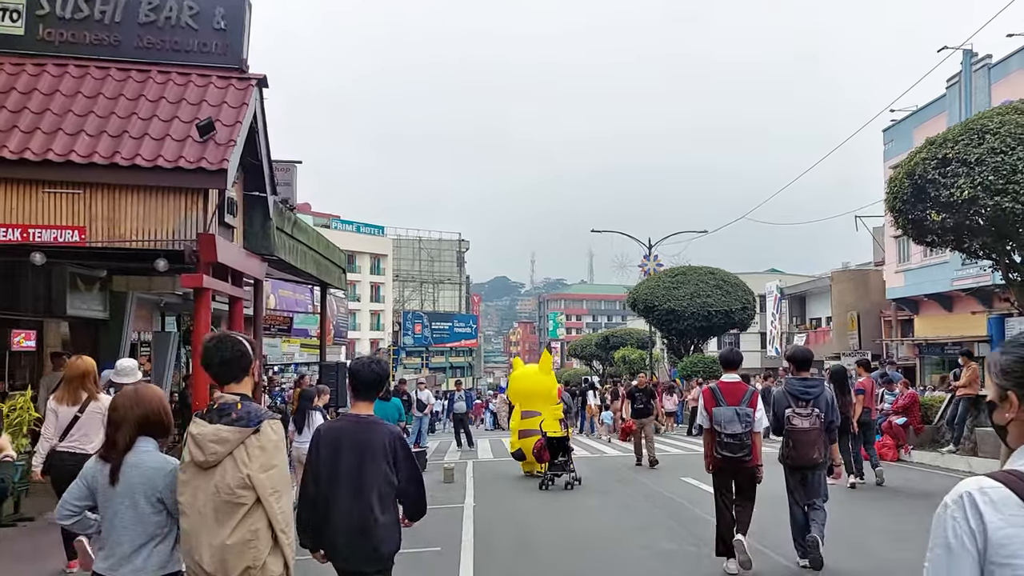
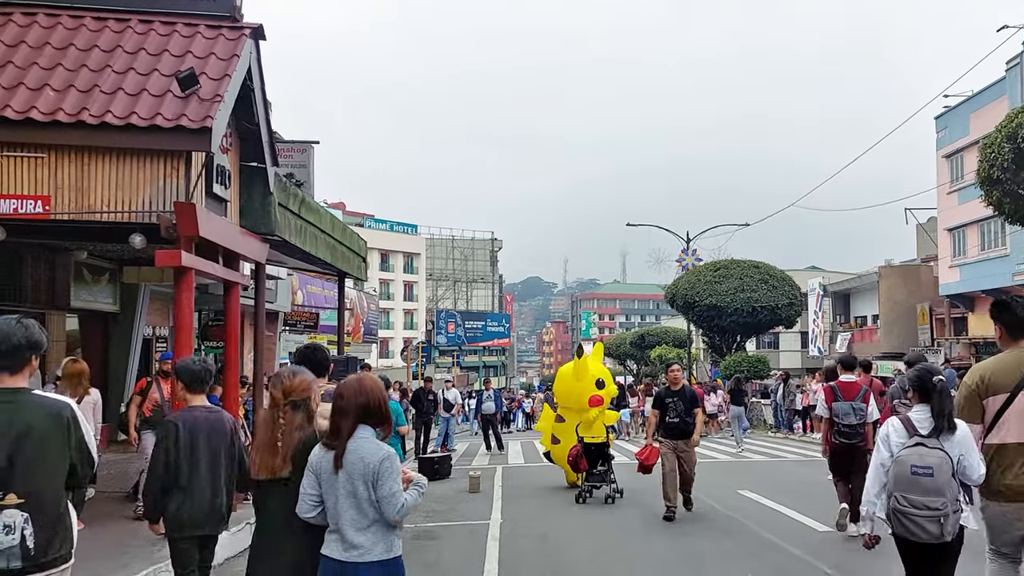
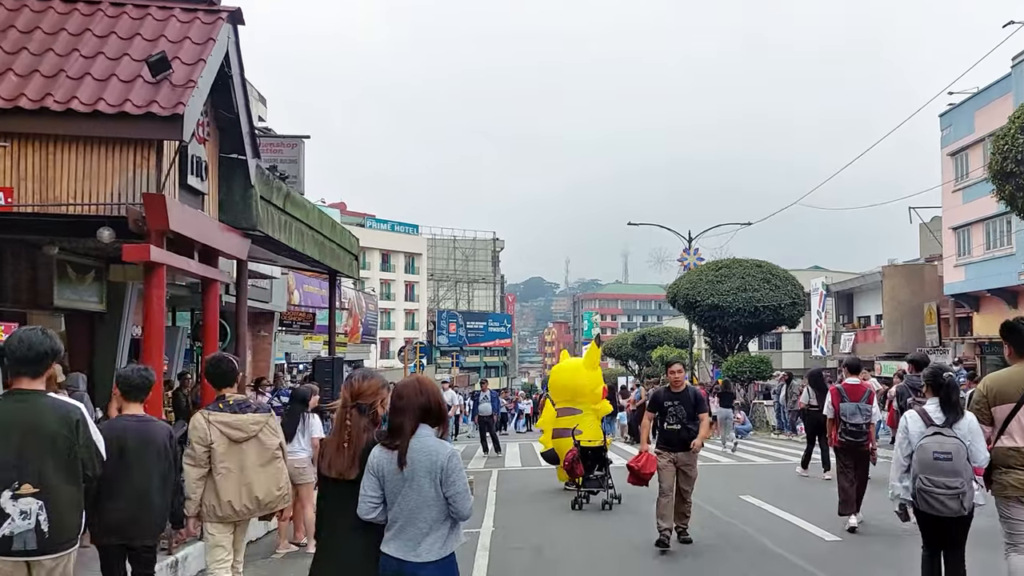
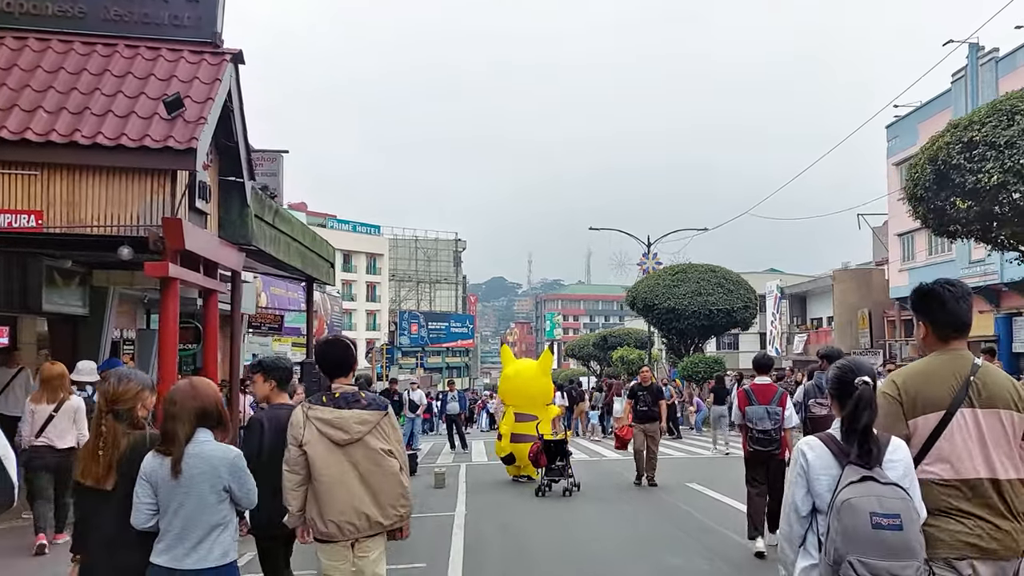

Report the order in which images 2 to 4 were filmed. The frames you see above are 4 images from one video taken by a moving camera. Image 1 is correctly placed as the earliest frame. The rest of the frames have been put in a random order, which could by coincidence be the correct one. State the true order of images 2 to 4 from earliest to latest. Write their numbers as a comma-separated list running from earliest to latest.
4, 2, 3
